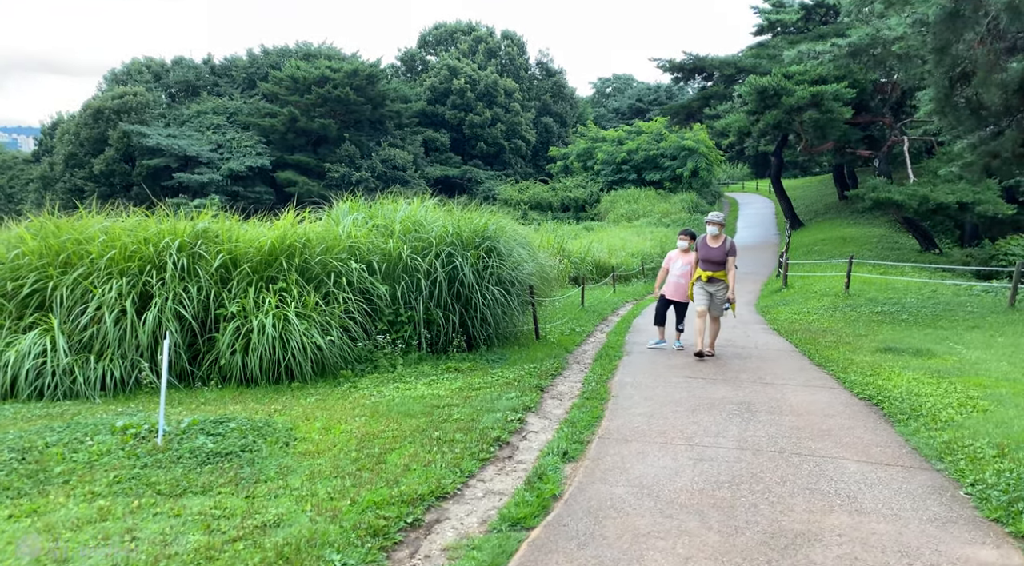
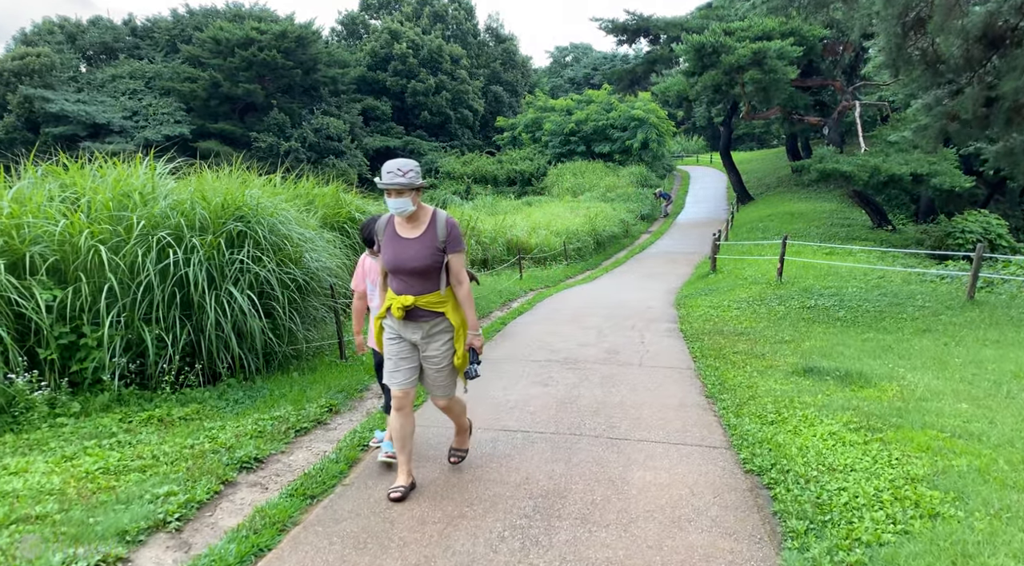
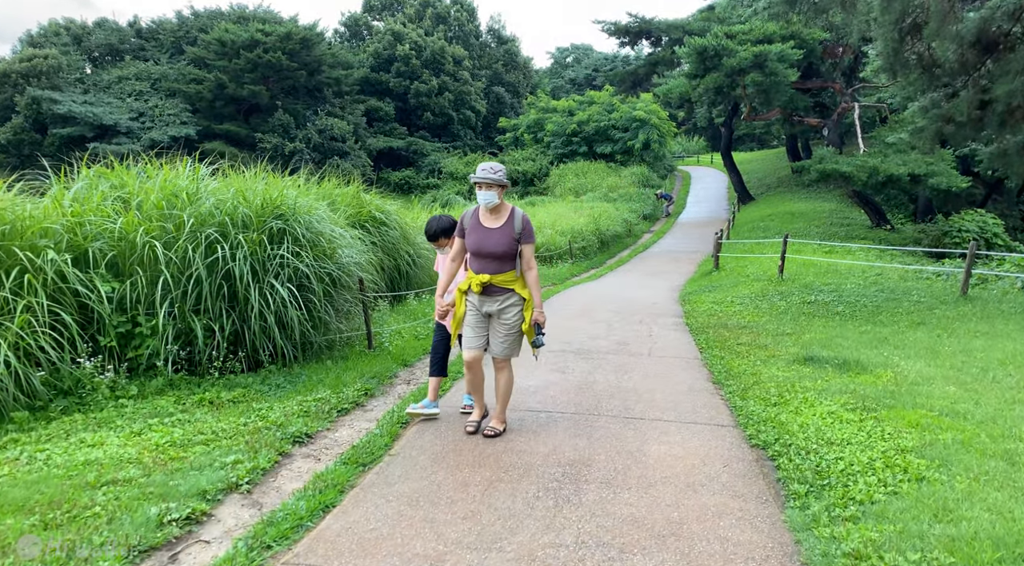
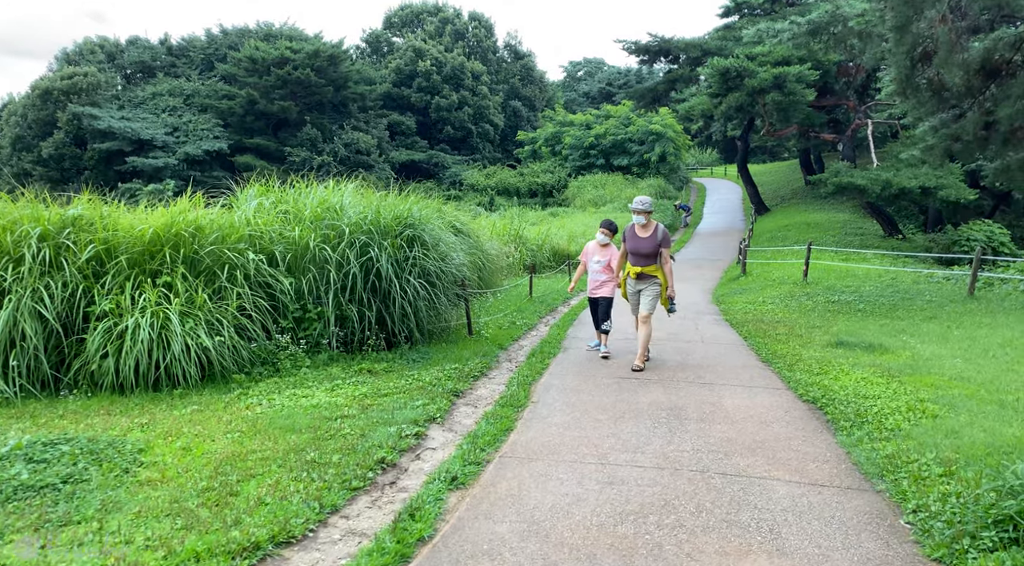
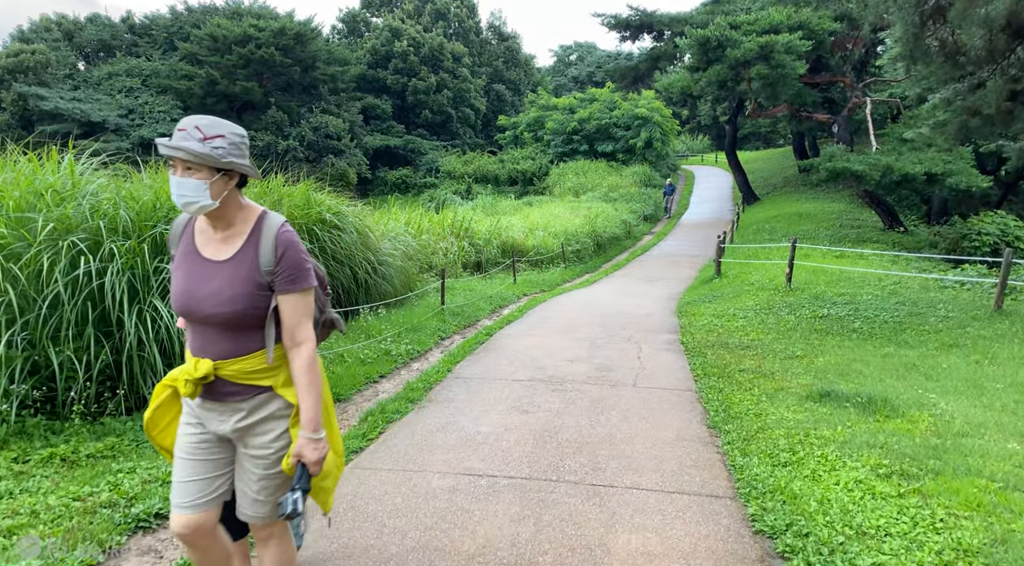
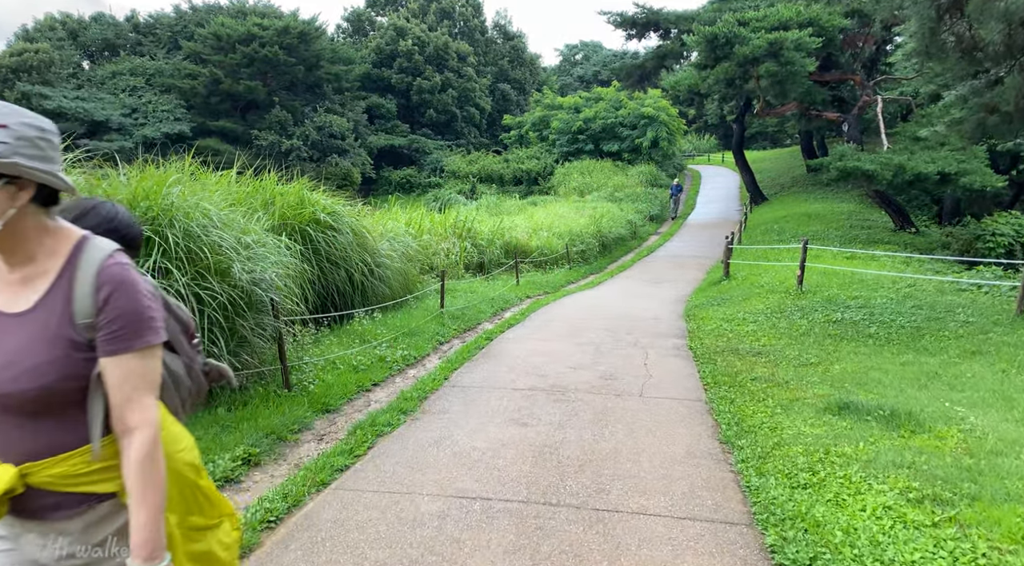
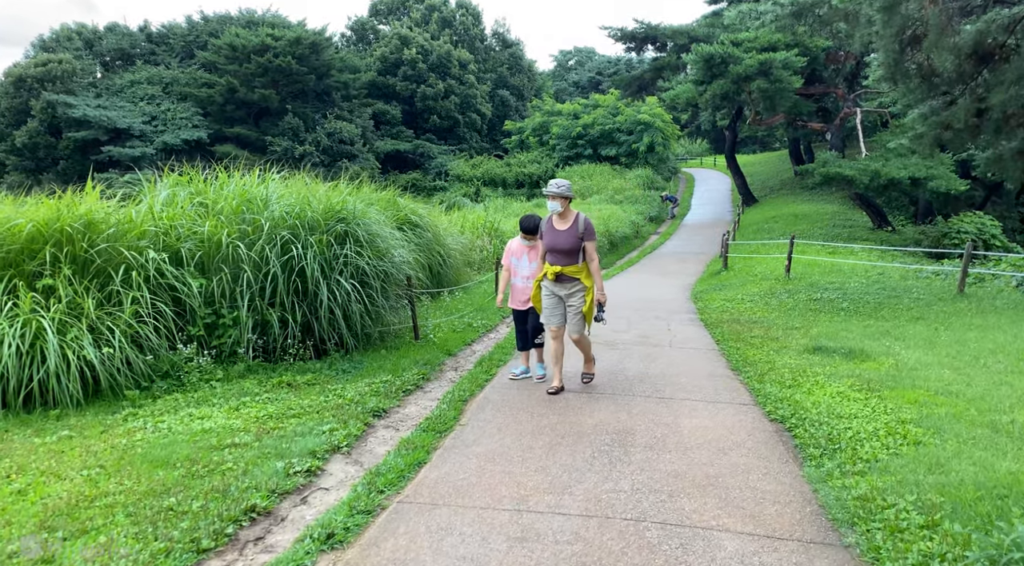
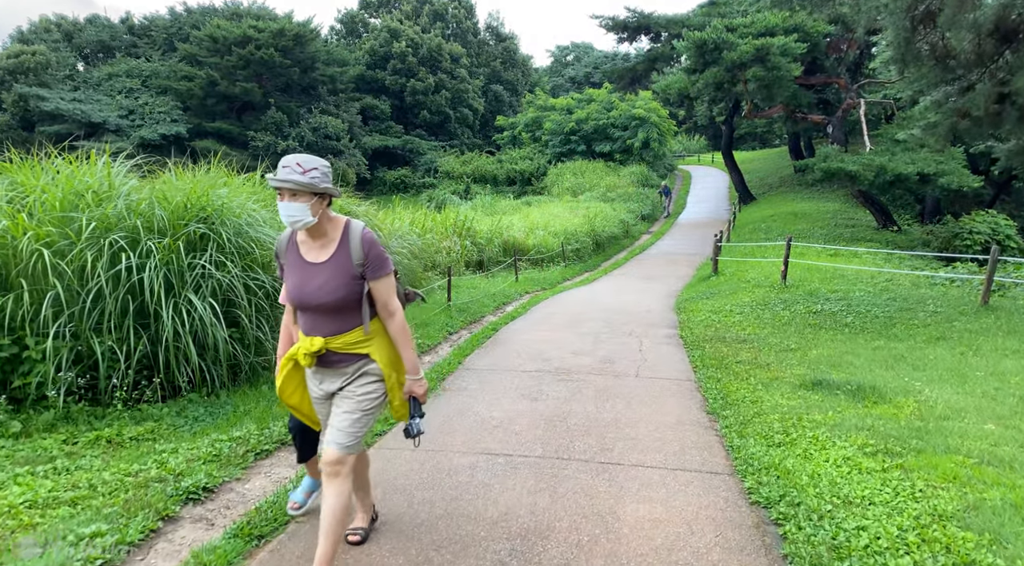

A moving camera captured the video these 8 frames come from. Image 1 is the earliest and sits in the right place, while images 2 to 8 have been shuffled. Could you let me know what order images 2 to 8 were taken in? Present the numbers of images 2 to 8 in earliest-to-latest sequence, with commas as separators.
4, 7, 3, 2, 8, 5, 6
